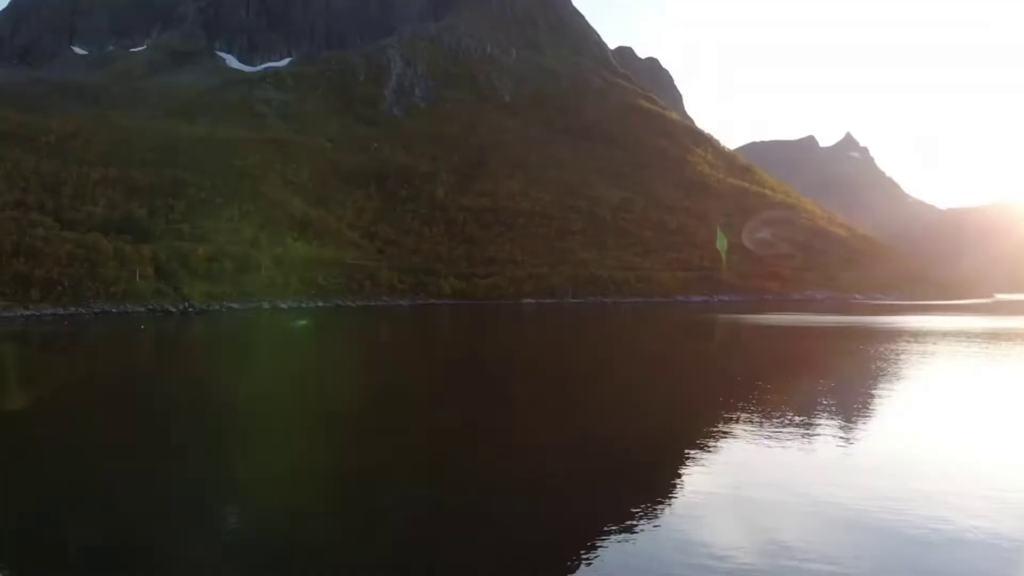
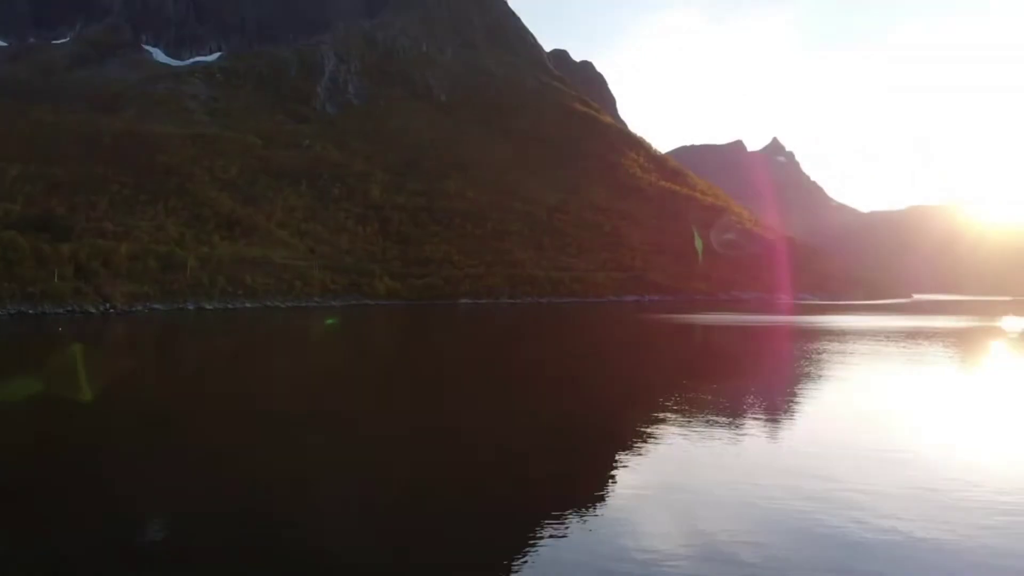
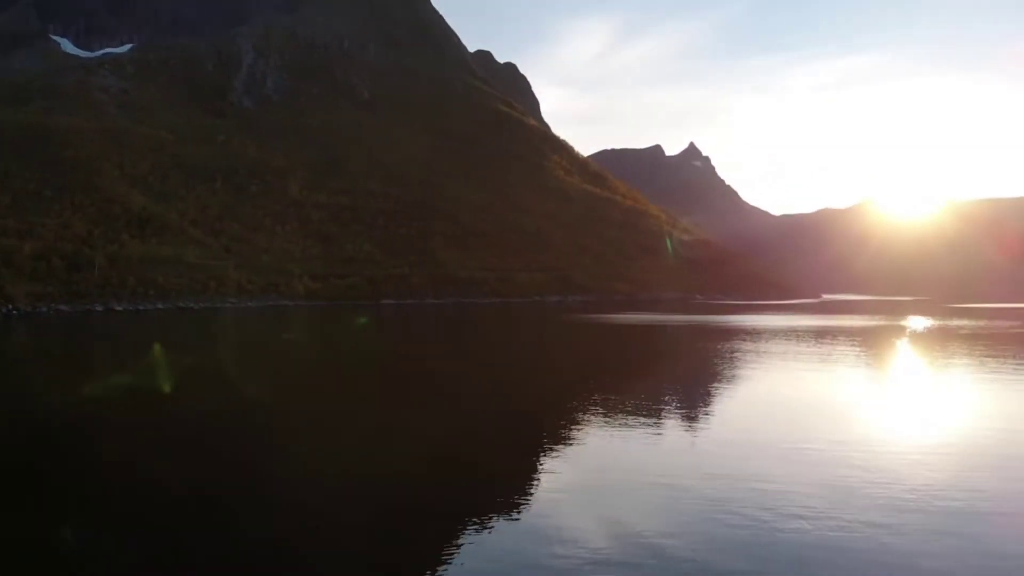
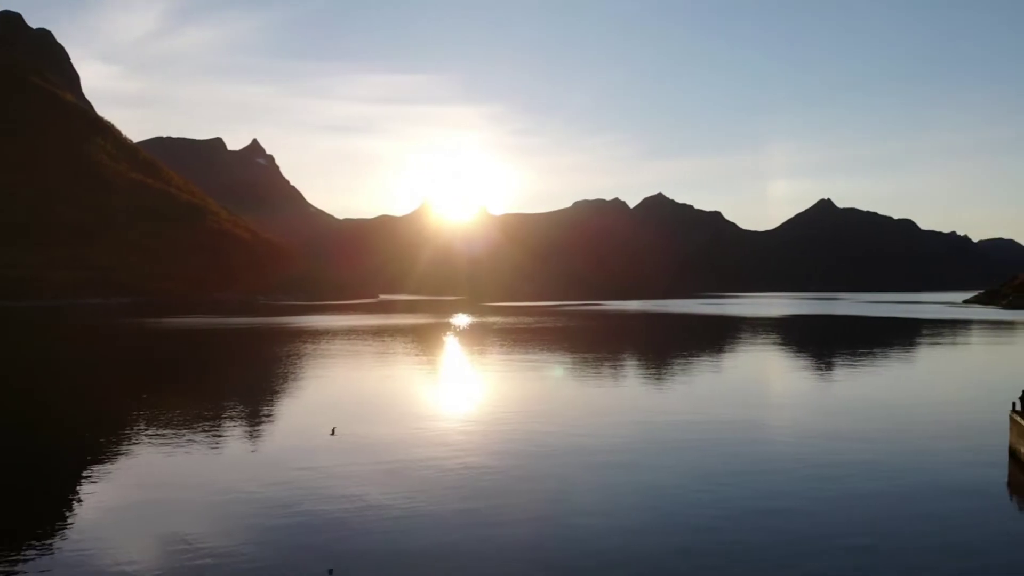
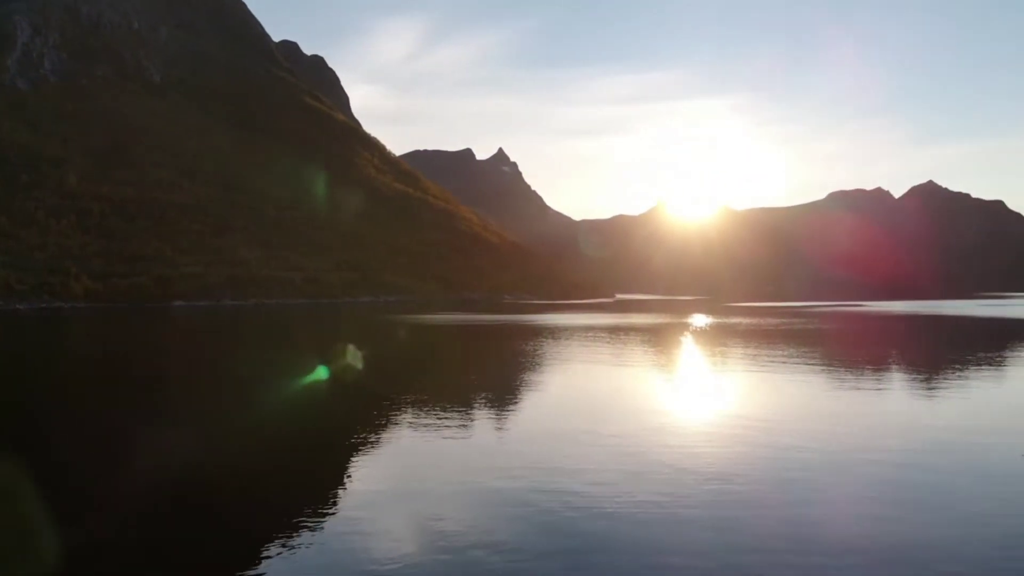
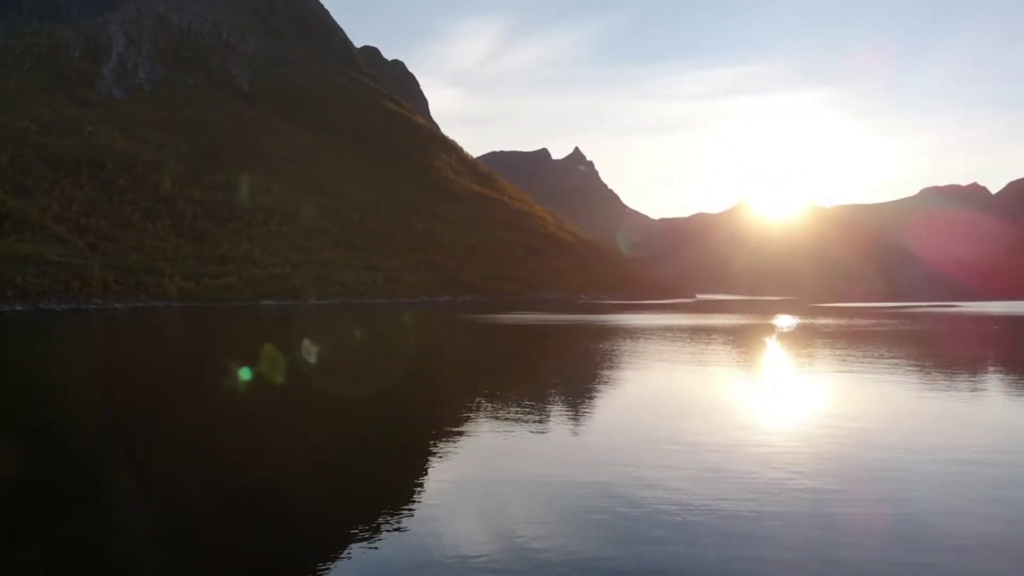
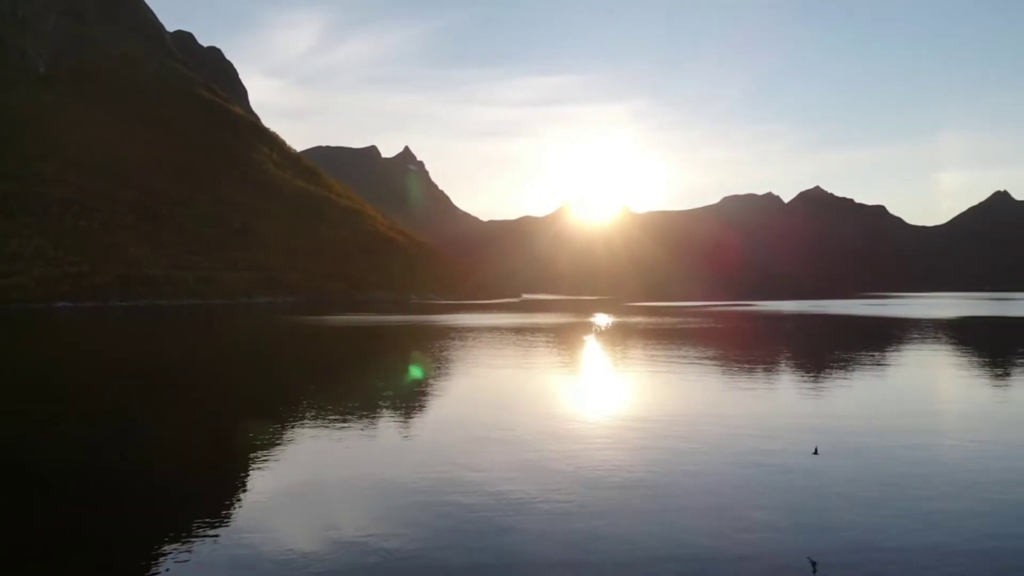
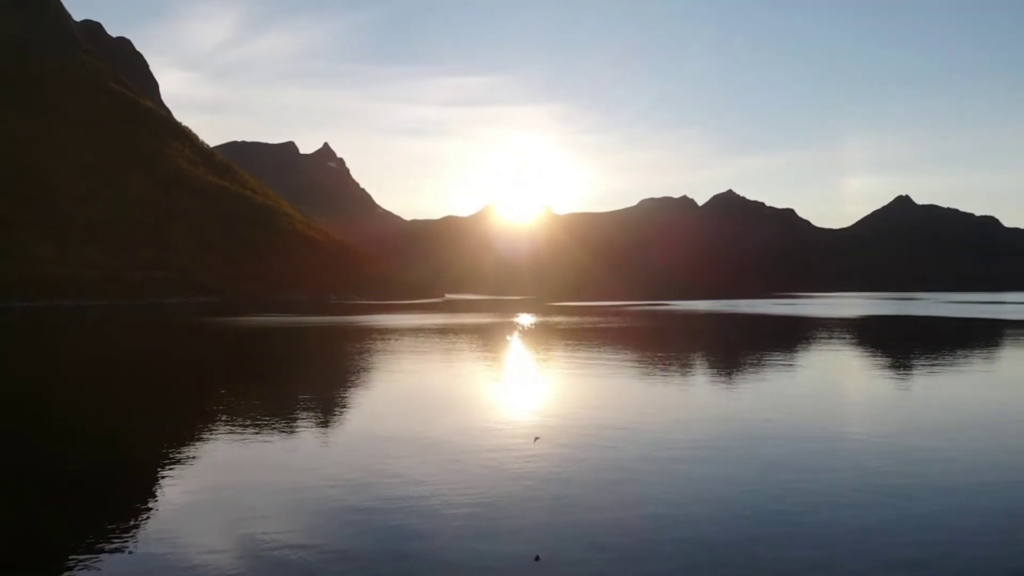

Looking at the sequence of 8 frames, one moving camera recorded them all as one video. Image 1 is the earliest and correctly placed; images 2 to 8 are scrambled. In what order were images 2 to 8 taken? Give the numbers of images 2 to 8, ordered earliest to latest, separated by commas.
2, 3, 6, 5, 7, 8, 4
